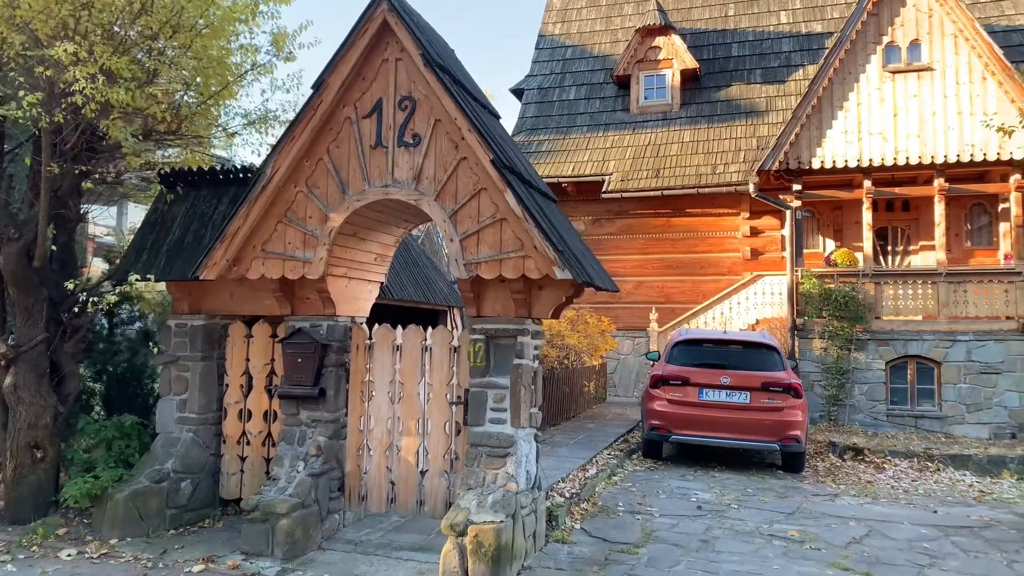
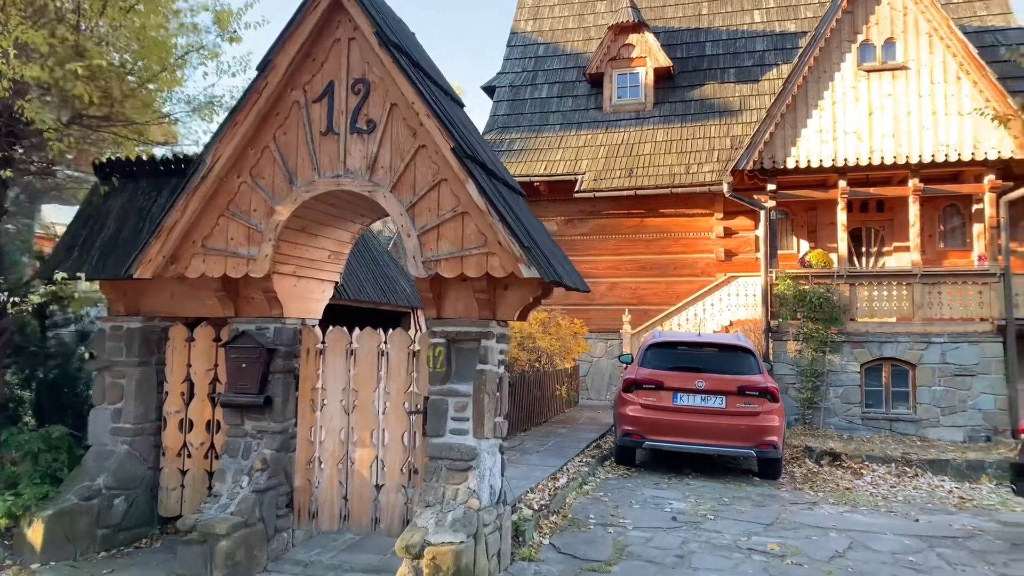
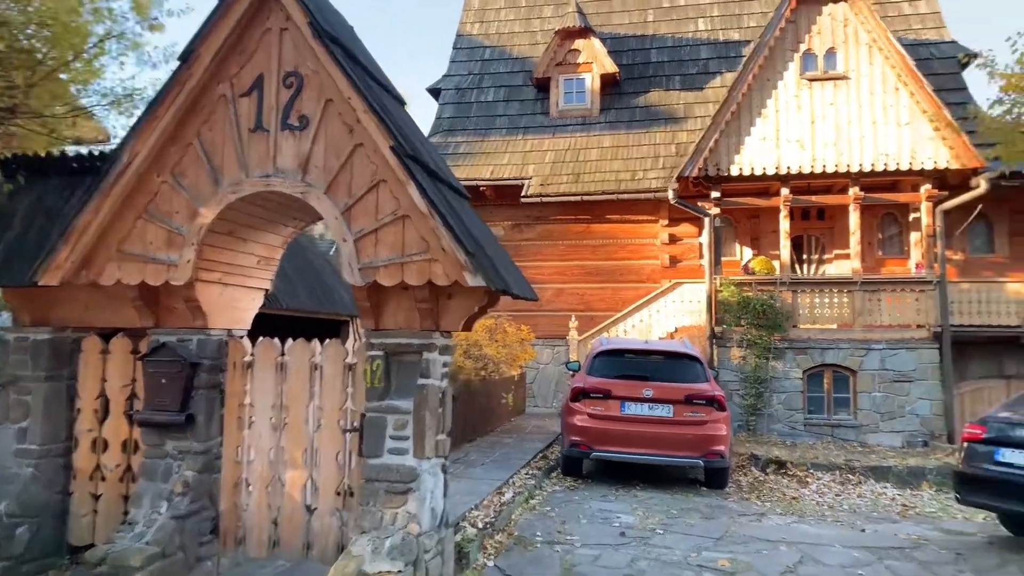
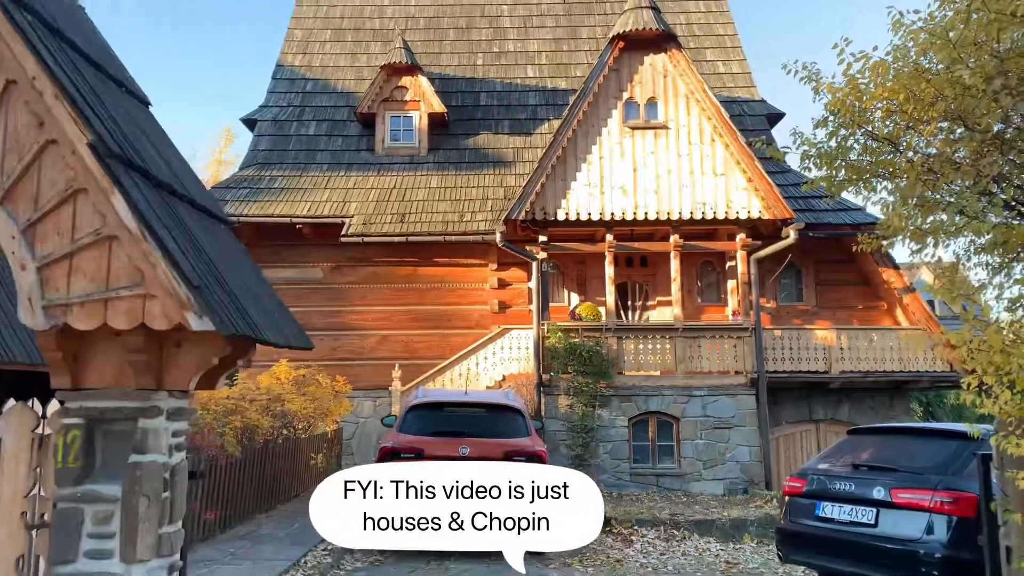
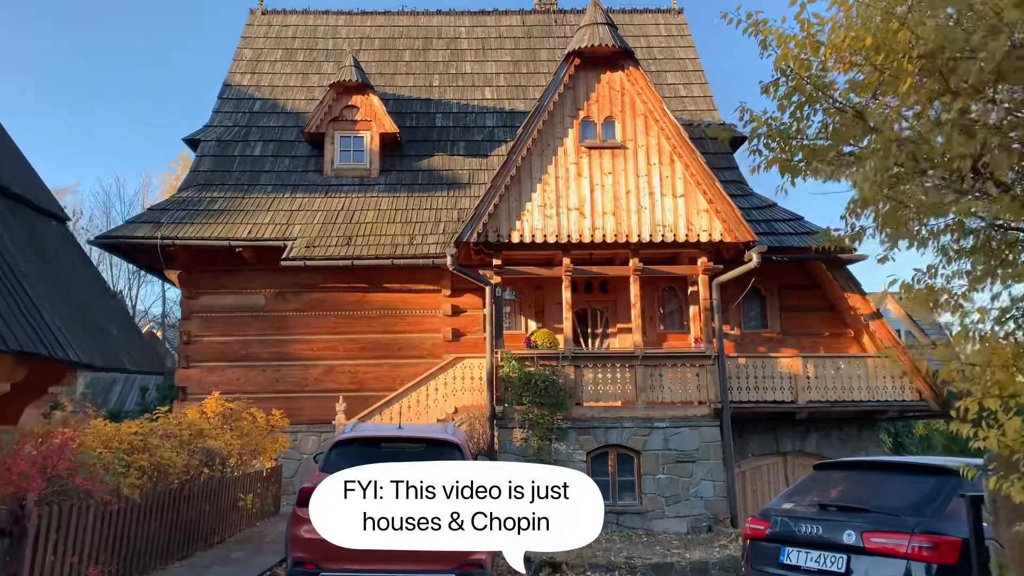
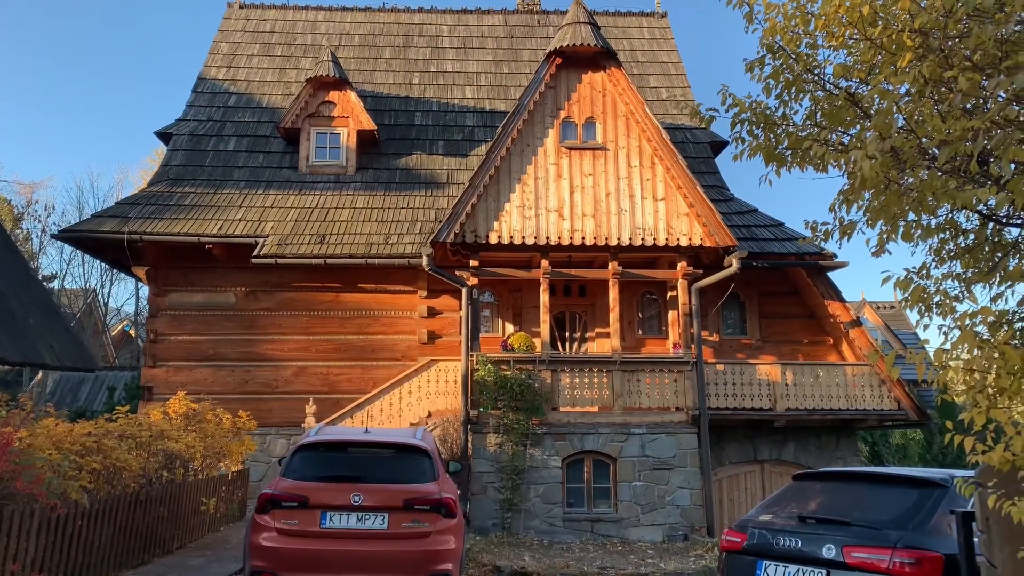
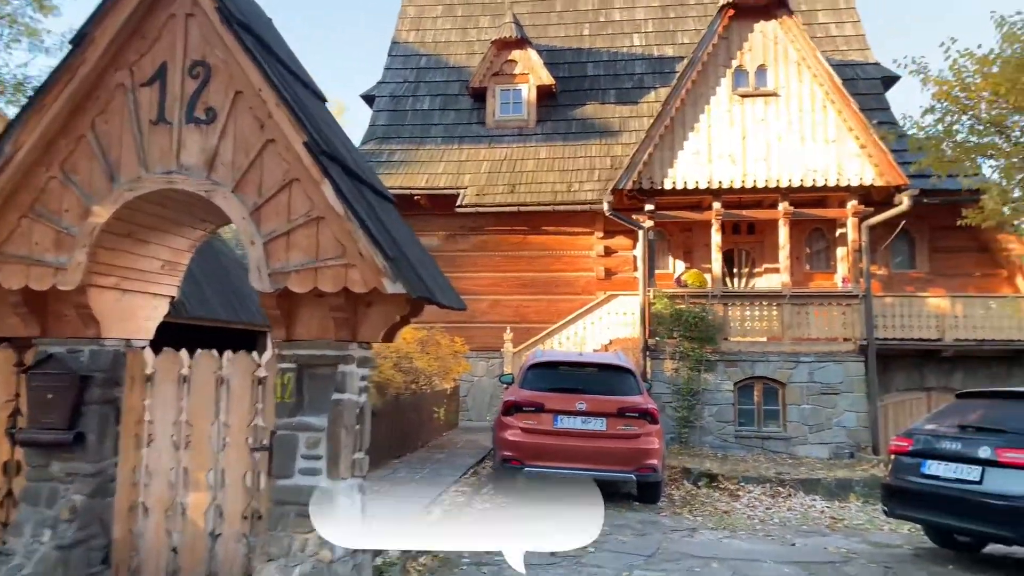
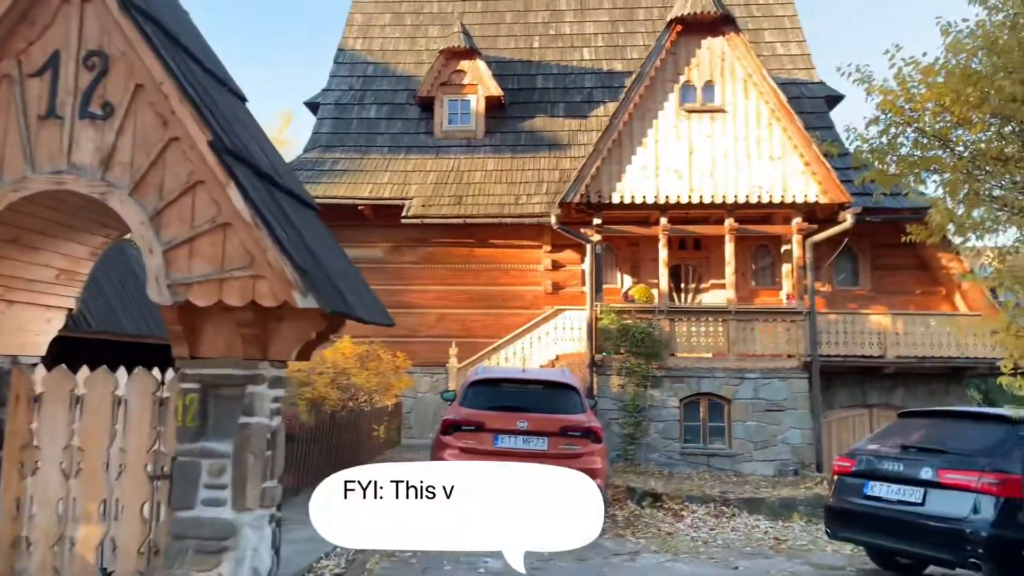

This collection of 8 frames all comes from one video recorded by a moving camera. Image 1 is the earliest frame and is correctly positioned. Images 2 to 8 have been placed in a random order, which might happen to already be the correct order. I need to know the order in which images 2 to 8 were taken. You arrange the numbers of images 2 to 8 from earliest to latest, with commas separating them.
2, 3, 7, 8, 4, 5, 6
